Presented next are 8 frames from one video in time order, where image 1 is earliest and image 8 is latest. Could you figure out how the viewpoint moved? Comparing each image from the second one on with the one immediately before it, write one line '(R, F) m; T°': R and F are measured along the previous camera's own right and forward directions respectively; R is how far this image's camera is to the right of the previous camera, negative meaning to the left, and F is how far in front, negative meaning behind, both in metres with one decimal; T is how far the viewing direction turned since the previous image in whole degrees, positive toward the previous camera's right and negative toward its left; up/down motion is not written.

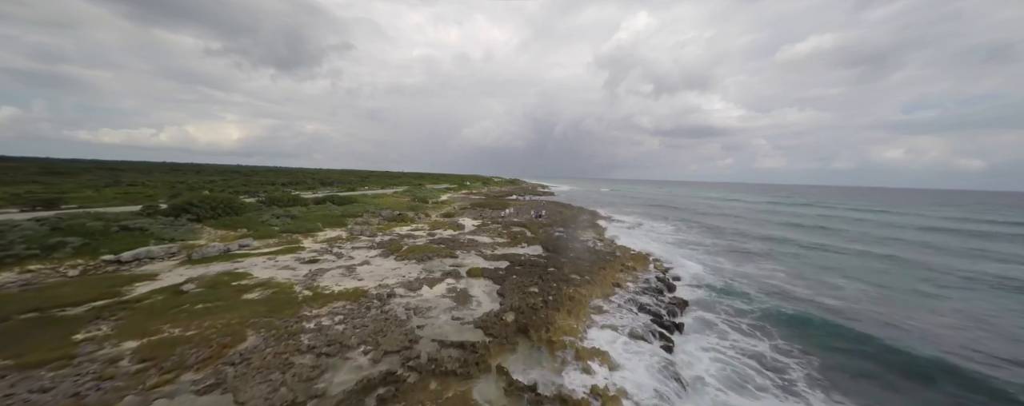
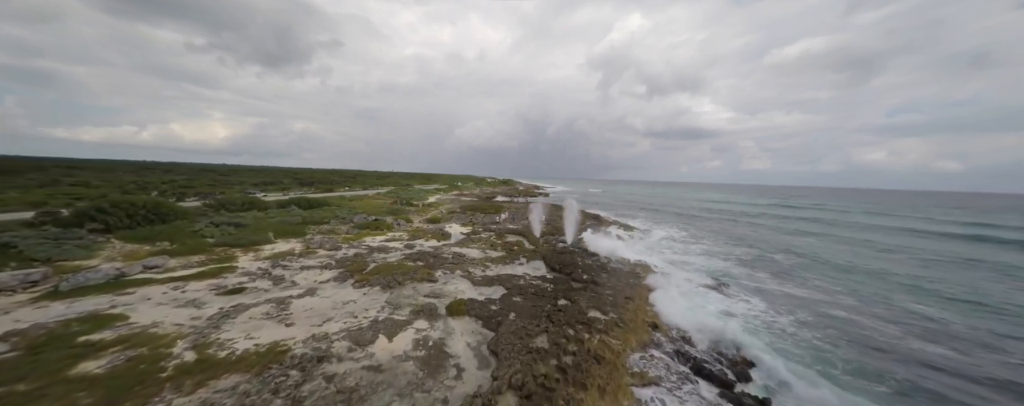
(-0.1, +4.5) m; +1°
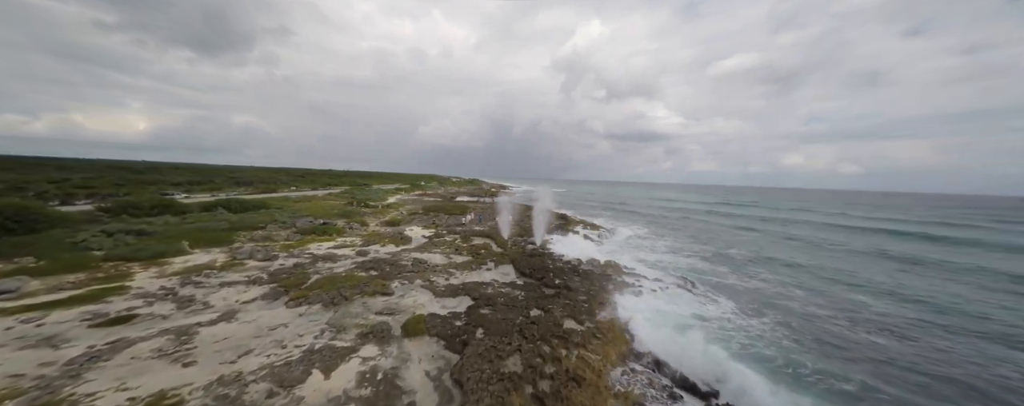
(0.0, +1.3) m; +7°
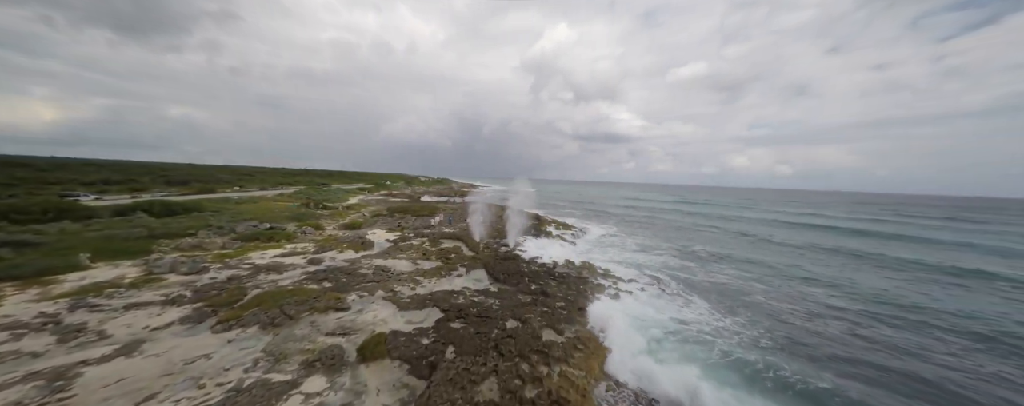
(-0.1, +1.0) m; +6°
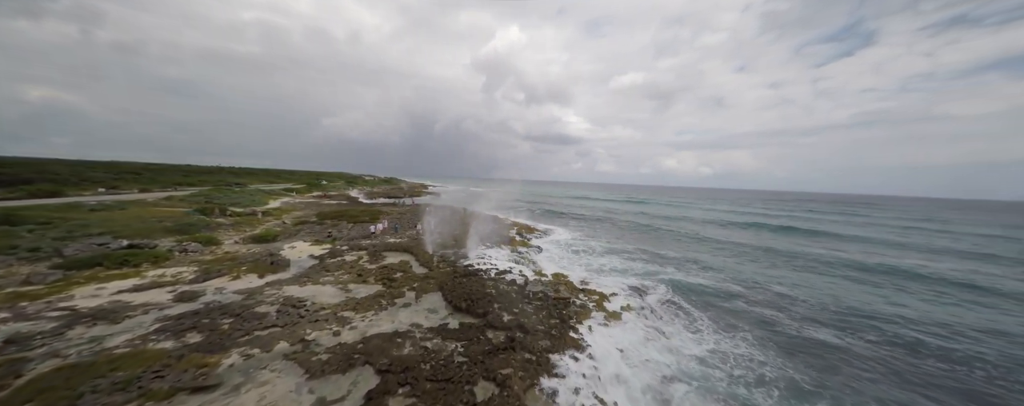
(-0.4, +3.2) m; +9°
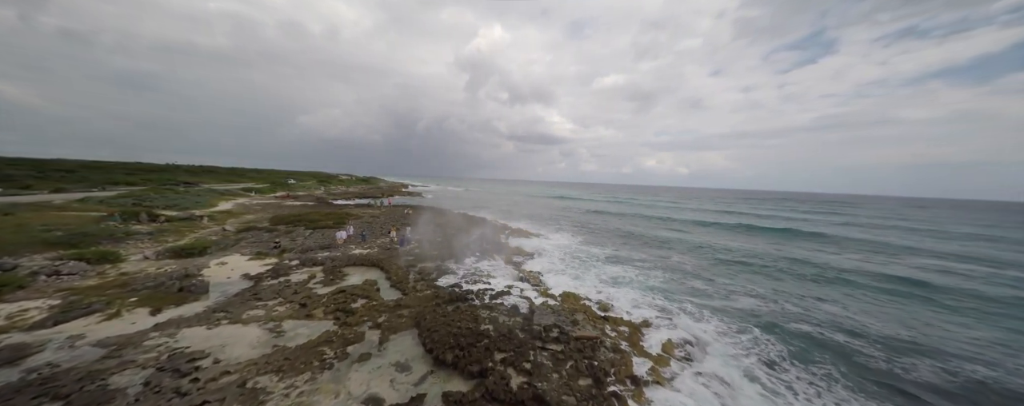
(-0.7, +3.6) m; +3°
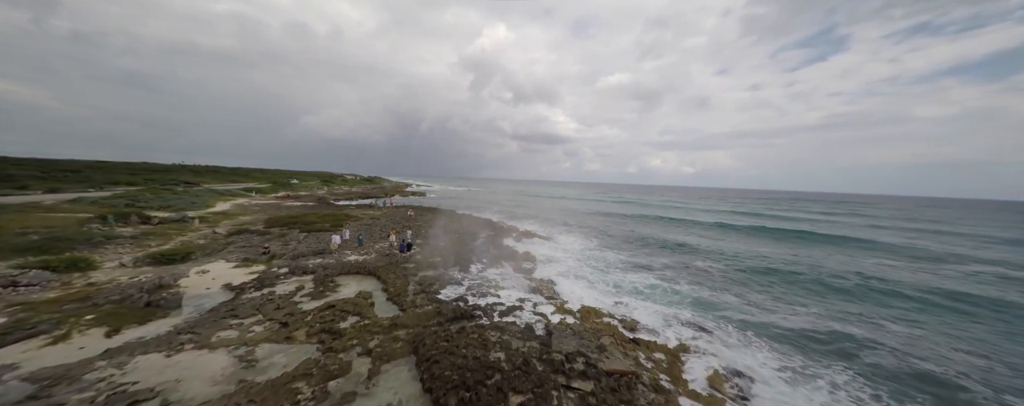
(-0.3, +1.6) m; -1°
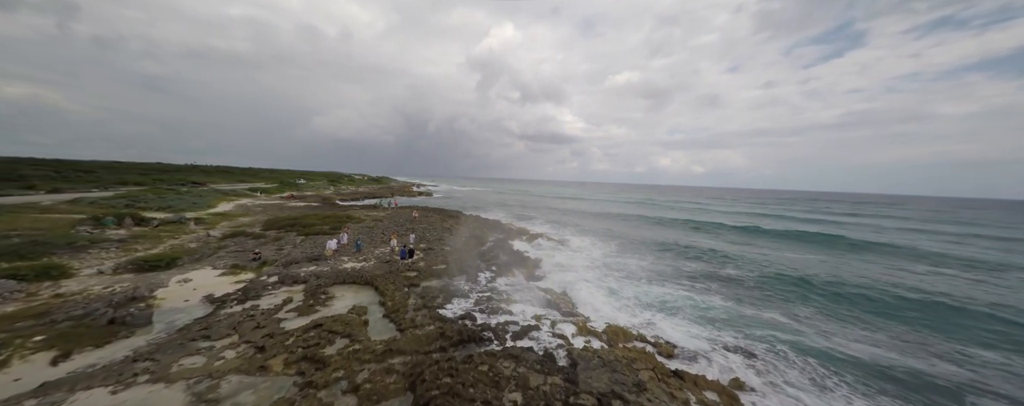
(-0.3, +1.6) m; -1°
